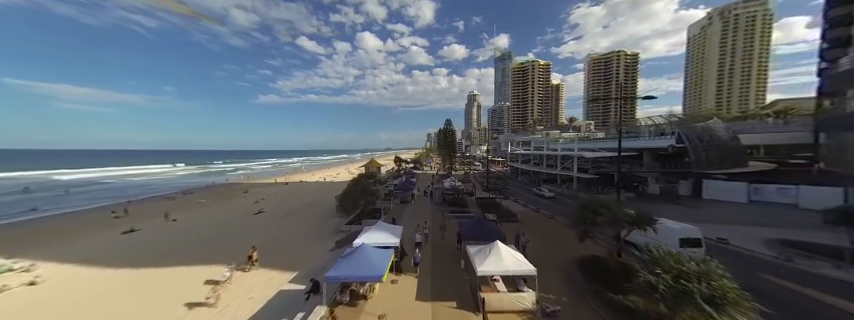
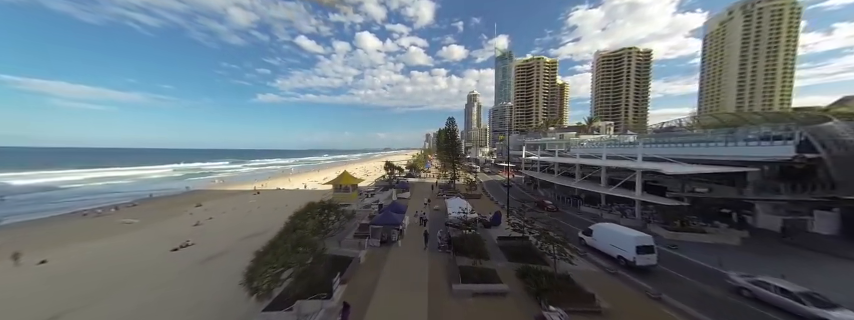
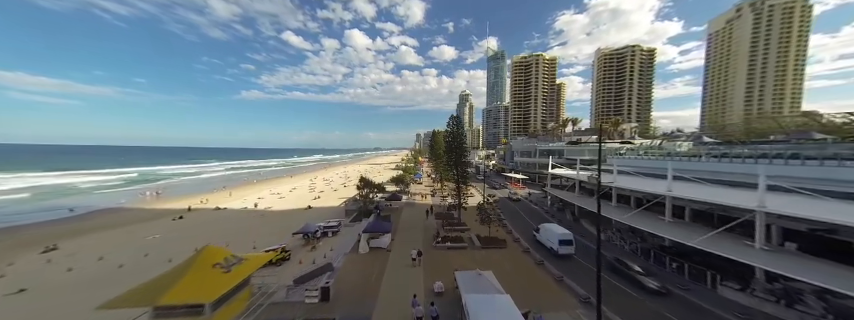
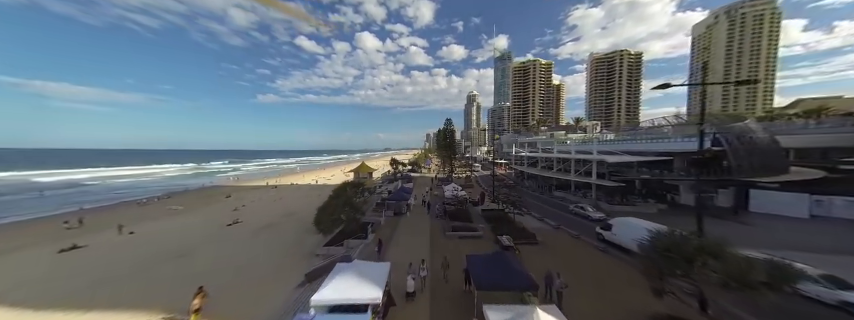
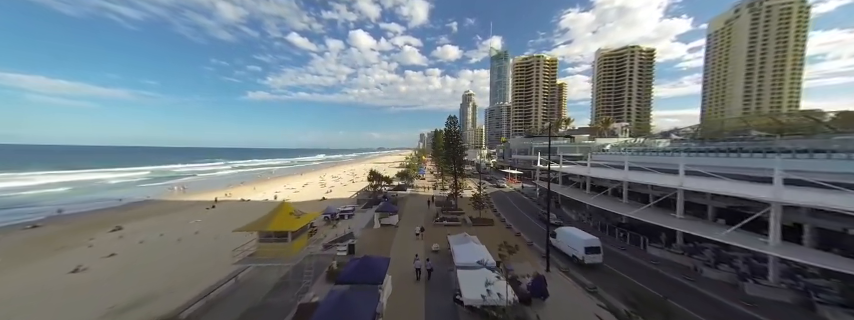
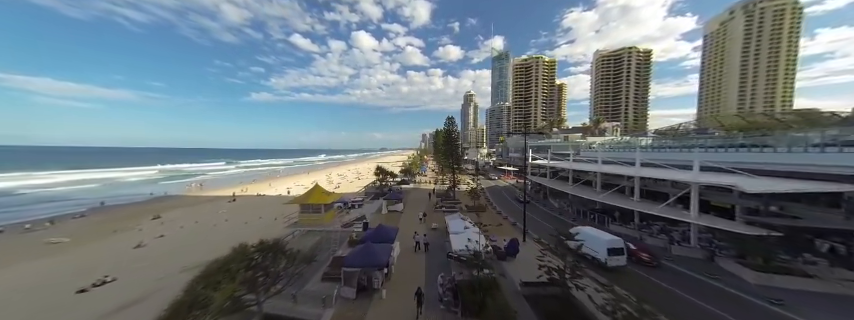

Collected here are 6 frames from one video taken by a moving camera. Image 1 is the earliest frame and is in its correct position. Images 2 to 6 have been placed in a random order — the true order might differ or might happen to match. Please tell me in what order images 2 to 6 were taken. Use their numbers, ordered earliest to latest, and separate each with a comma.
4, 2, 6, 5, 3
